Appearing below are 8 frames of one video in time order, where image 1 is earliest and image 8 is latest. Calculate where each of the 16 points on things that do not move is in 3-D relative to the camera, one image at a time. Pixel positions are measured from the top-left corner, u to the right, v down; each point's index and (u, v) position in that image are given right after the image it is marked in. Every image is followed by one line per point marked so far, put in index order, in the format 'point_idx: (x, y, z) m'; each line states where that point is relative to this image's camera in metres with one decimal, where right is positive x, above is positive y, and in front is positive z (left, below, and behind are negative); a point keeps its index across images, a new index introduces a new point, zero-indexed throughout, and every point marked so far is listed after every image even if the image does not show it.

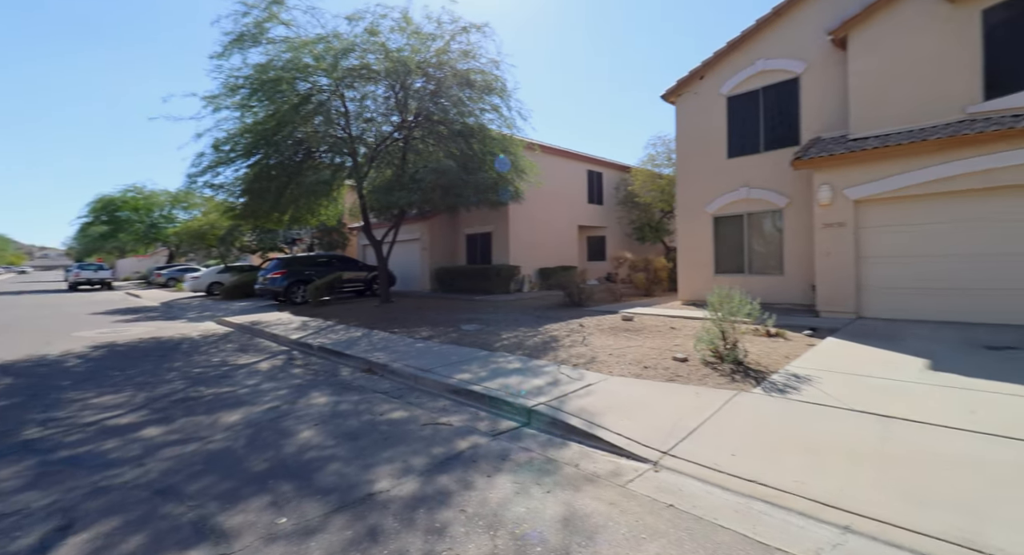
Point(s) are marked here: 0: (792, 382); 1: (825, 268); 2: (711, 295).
0: (+3.6, -1.4, +6.0) m
1: (+7.4, +0.3, +10.6) m
2: (+3.1, -0.3, +7.2) m
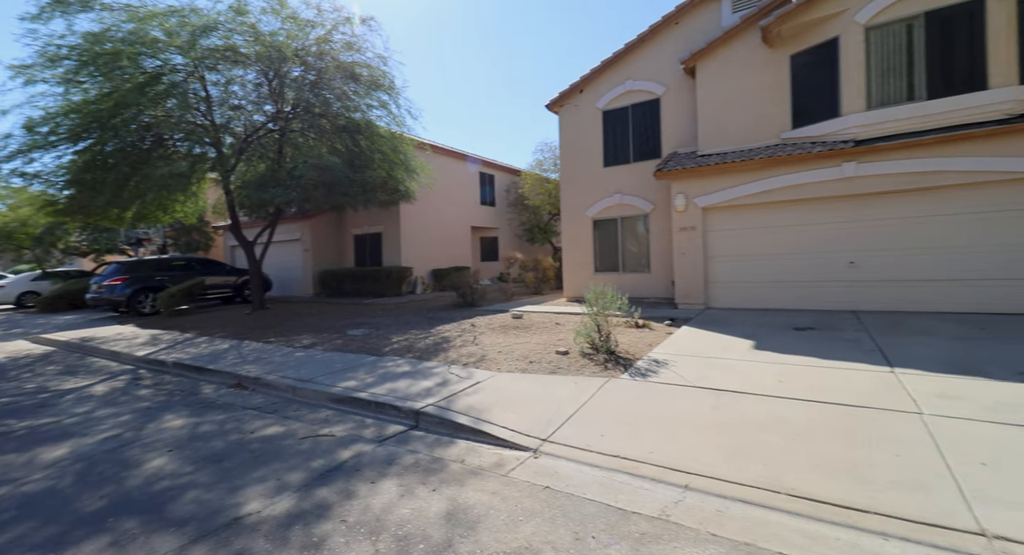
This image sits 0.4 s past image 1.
0: (+2.1, -1.3, +6.8) m
1: (+4.6, +0.3, +12.2) m
2: (+1.4, -0.2, +7.9) m
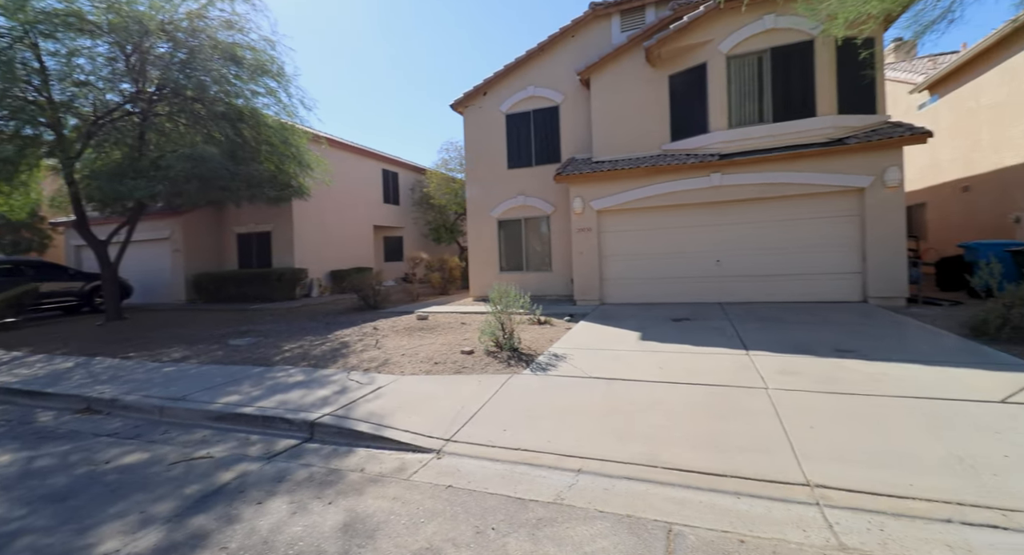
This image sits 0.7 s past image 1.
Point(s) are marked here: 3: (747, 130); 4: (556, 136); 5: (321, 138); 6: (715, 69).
0: (+0.7, -1.3, +7.1) m
1: (+2.0, +0.4, +12.9) m
2: (-0.3, -0.2, +8.0) m
3: (+5.9, +3.7, +11.4) m
4: (+1.5, +4.6, +14.8) m
5: (-7.3, +5.3, +17.5) m
6: (+5.2, +5.3, +11.6) m
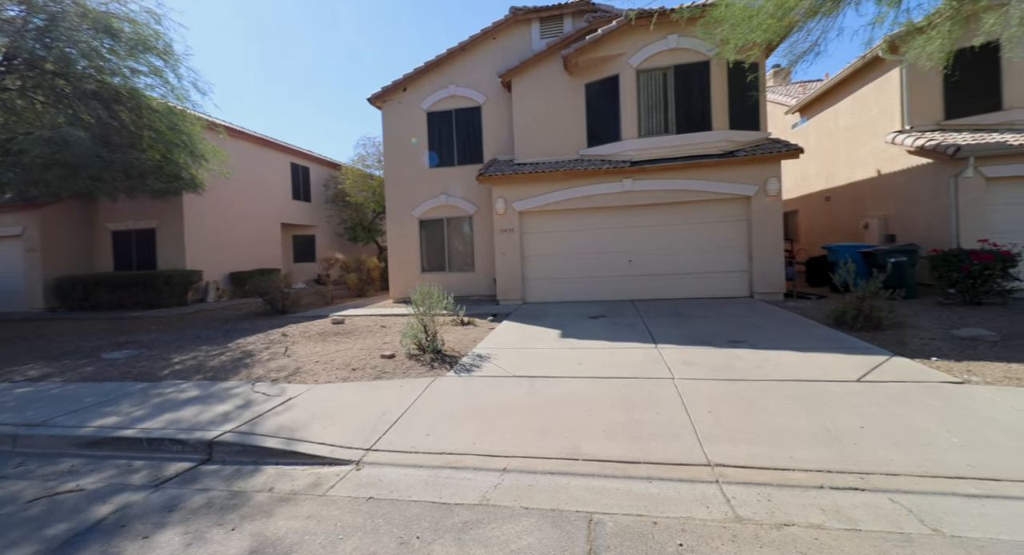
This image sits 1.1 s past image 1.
0: (-0.6, -1.3, +7.1) m
1: (-0.3, +0.4, +13.0) m
2: (-1.7, -0.3, +7.8) m
3: (+3.8, +3.7, +12.2) m
4: (-1.1, +4.6, +14.9) m
5: (-10.2, +5.3, +15.9) m
6: (+3.1, +5.3, +12.3) m
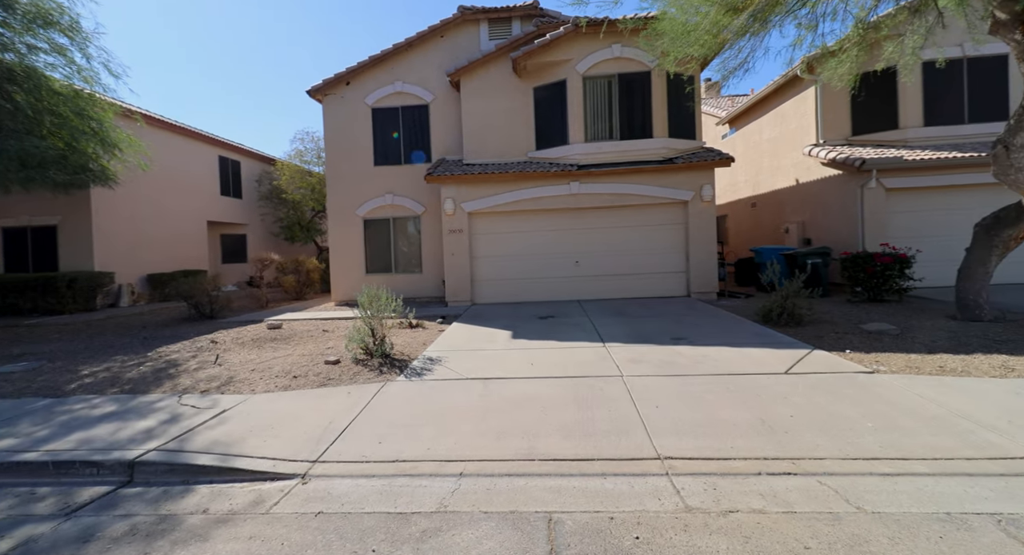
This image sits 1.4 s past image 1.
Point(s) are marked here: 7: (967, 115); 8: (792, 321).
0: (-1.3, -1.3, +7.0) m
1: (-1.8, +0.3, +12.9) m
2: (-2.5, -0.3, +7.6) m
3: (+2.4, +3.7, +12.6) m
4: (-2.8, +4.5, +14.6) m
5: (-12.0, +5.2, +14.6) m
6: (+1.7, +5.3, +12.6) m
7: (+12.7, +4.6, +12.8) m
8: (+5.2, -0.8, +8.5) m
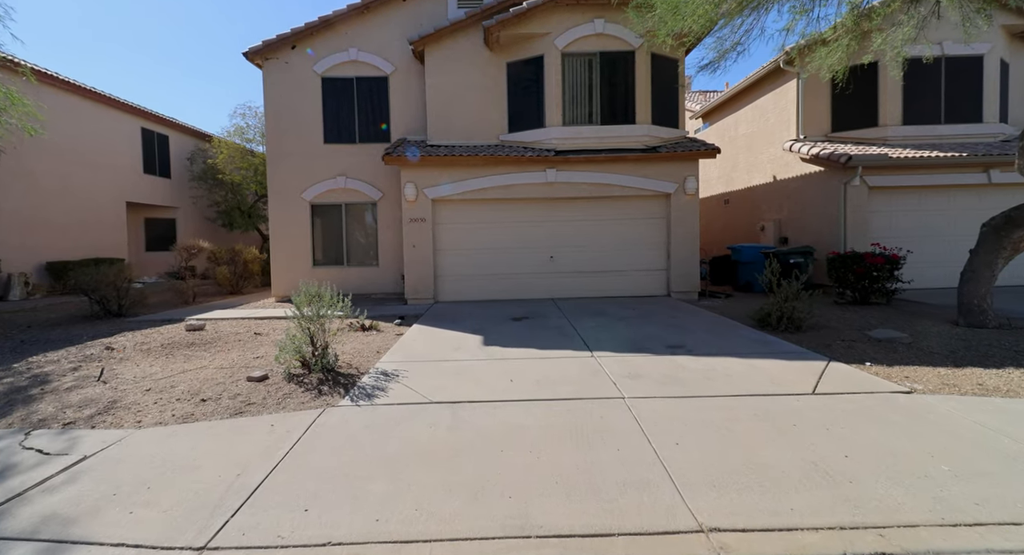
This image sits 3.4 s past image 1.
0: (-1.6, -1.3, +5.6) m
1: (-2.6, +0.5, +11.4) m
2: (-2.9, -0.2, +6.1) m
3: (+1.6, +3.7, +11.5) m
4: (-3.7, +4.7, +13.0) m
5: (-12.9, +5.5, +12.1) m
6: (+0.9, +5.4, +11.4) m
7: (+11.9, +4.5, +12.6) m
8: (+4.7, -0.8, +7.7) m
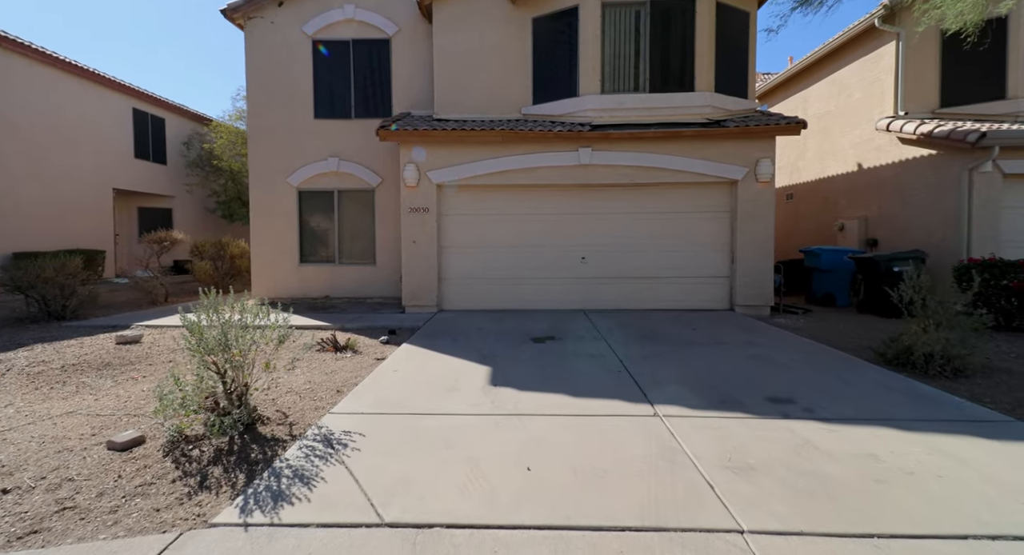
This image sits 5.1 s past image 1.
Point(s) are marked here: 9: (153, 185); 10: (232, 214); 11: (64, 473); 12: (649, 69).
0: (-1.5, -1.4, +3.4) m
1: (-2.2, +0.4, +9.3) m
2: (-2.7, -0.3, +3.9) m
3: (+2.1, +3.6, +9.1) m
4: (-3.1, +4.7, +10.9) m
5: (-12.3, +5.7, +10.5) m
6: (+1.5, +5.3, +9.1) m
7: (+12.5, +4.1, +9.7) m
8: (+5.0, -1.0, +5.2) m
9: (-13.8, +3.6, +17.5) m
10: (-11.9, +2.6, +18.9) m
11: (-3.2, -1.4, +3.3) m
12: (+2.7, +4.3, +9.2) m
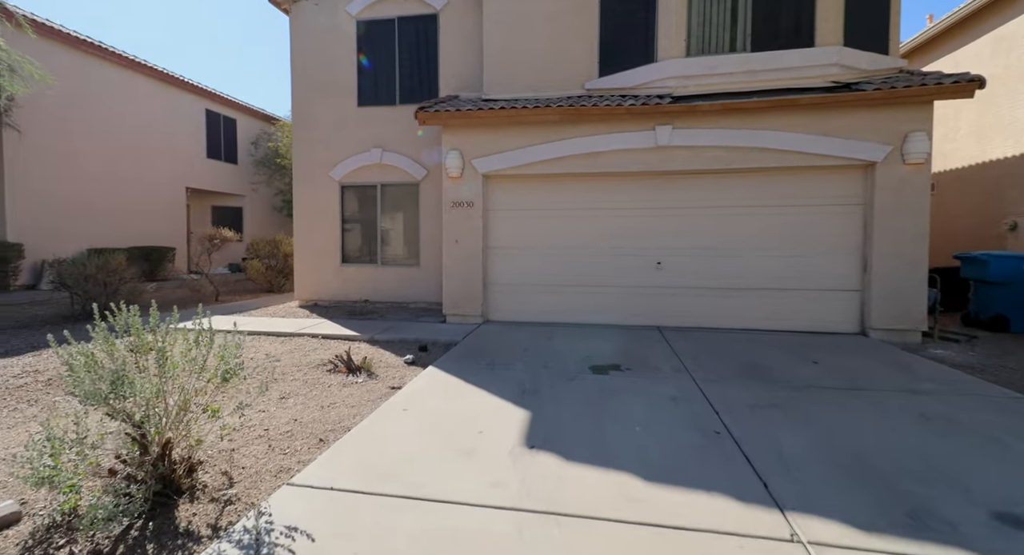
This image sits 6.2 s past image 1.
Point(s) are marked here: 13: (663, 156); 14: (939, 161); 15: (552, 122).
0: (-1.4, -1.4, +2.1) m
1: (-1.1, +0.3, +8.0) m
2: (-2.5, -0.3, +2.8) m
3: (+3.1, +3.4, +7.2) m
4: (-1.8, +4.6, +9.8) m
5: (-10.9, +5.8, +10.7) m
6: (+2.5, +5.1, +7.3) m
7: (+13.5, +3.8, +6.3) m
8: (+5.3, -1.2, +3.0) m
9: (-11.3, +3.7, +17.9) m
10: (-9.3, +2.7, +19.0) m
11: (-3.1, -1.4, +2.2) m
12: (+3.8, +4.1, +7.2) m
13: (+2.4, +2.0, +7.3) m
14: (+10.7, +2.9, +11.4) m
15: (+0.6, +2.6, +7.5) m
